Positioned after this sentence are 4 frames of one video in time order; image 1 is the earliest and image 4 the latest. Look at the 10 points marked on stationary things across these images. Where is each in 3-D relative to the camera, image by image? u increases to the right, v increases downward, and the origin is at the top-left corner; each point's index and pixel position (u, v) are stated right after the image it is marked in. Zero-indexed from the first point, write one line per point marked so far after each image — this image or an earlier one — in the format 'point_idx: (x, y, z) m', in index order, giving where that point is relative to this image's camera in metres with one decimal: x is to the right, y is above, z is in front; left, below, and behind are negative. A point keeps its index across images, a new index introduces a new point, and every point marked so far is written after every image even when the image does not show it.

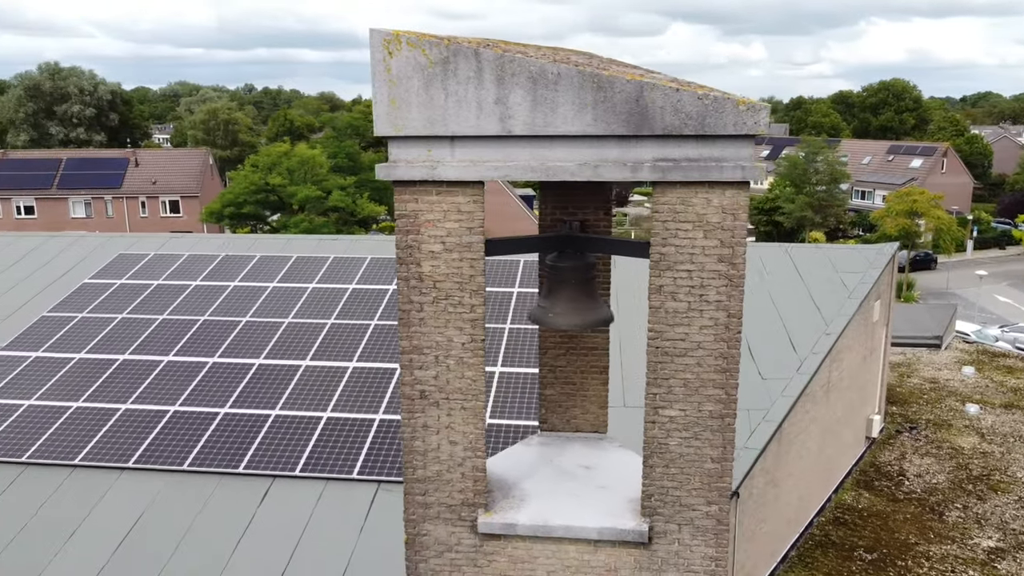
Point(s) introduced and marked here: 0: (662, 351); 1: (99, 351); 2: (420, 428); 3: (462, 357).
0: (+0.9, -0.4, +4.9) m
1: (-6.7, -1.0, +13.2) m
2: (-0.6, -0.9, +5.2) m
3: (-0.3, -0.4, +5.1) m
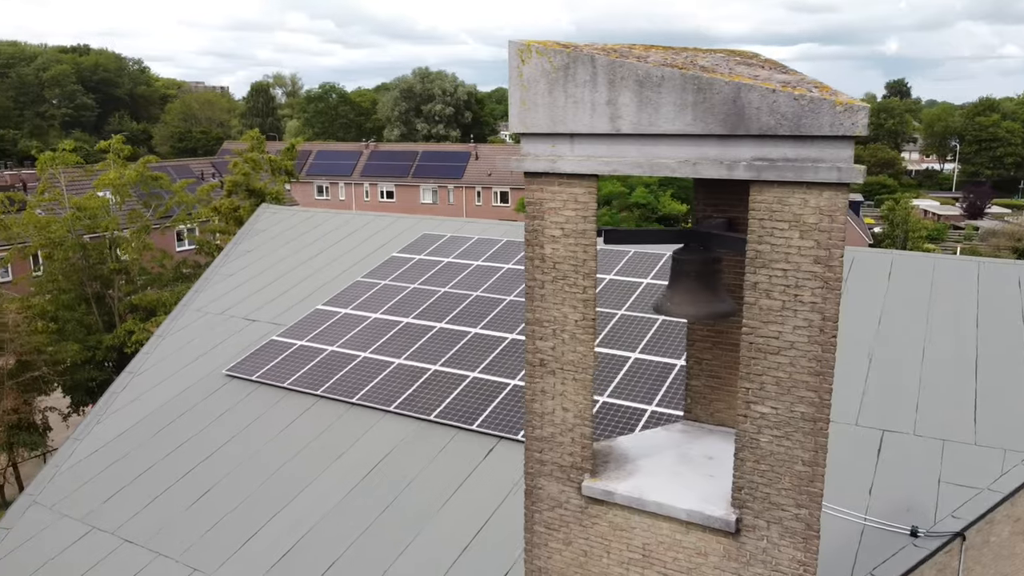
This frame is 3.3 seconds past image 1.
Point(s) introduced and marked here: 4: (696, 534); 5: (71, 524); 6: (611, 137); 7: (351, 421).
0: (+1.5, -0.4, +5.0) m
1: (-2.3, -0.5, +15.6) m
2: (+0.2, -0.8, +5.9) m
3: (+0.4, -0.3, +5.6) m
4: (+1.2, -1.6, +5.4) m
5: (-6.4, -3.4, +11.7) m
6: (+0.6, +1.0, +5.2) m
7: (-2.5, -2.1, +12.7) m
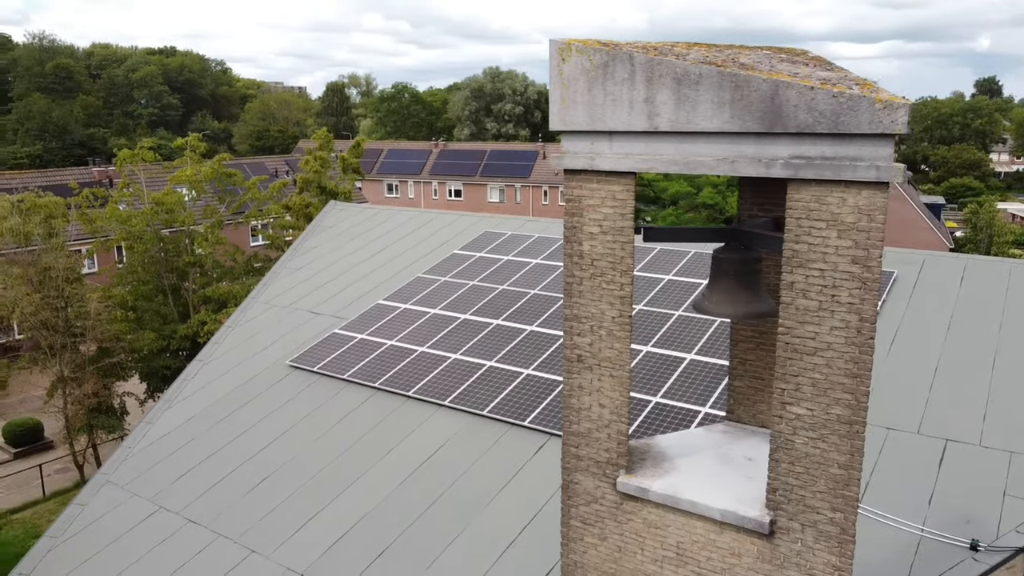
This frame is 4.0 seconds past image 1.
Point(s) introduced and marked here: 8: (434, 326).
0: (+1.7, -0.4, +5.0) m
1: (-1.2, -0.4, +15.8) m
2: (+0.5, -0.7, +5.9) m
3: (+0.7, -0.3, +5.6) m
4: (+1.4, -1.6, +5.4) m
5: (-5.6, -3.3, +12.3) m
6: (+0.9, +1.0, +5.2) m
7: (-1.7, -2.0, +12.9) m
8: (-1.5, -0.7, +15.3) m
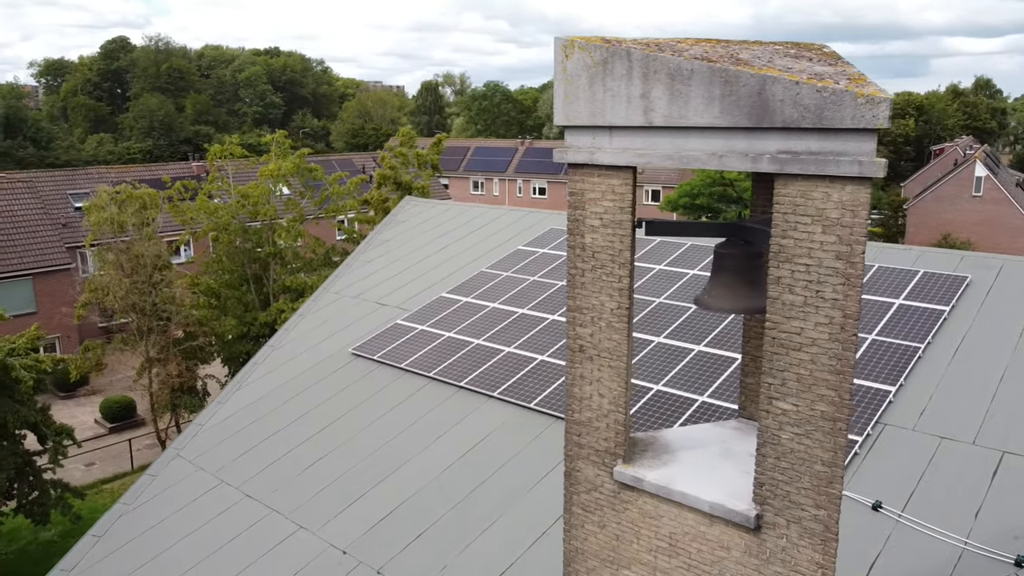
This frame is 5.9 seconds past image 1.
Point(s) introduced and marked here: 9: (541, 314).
0: (+1.6, -0.3, +5.0) m
1: (-0.1, -0.3, +16.1) m
2: (+0.5, -0.7, +6.1) m
3: (+0.7, -0.2, +5.8) m
4: (+1.4, -1.6, +5.4) m
5: (-4.9, -3.0, +13.1) m
6: (+0.9, +1.0, +5.3) m
7: (-0.9, -1.9, +13.3) m
8: (-0.4, -0.6, +15.6) m
9: (+0.5, -0.5, +15.4) m
